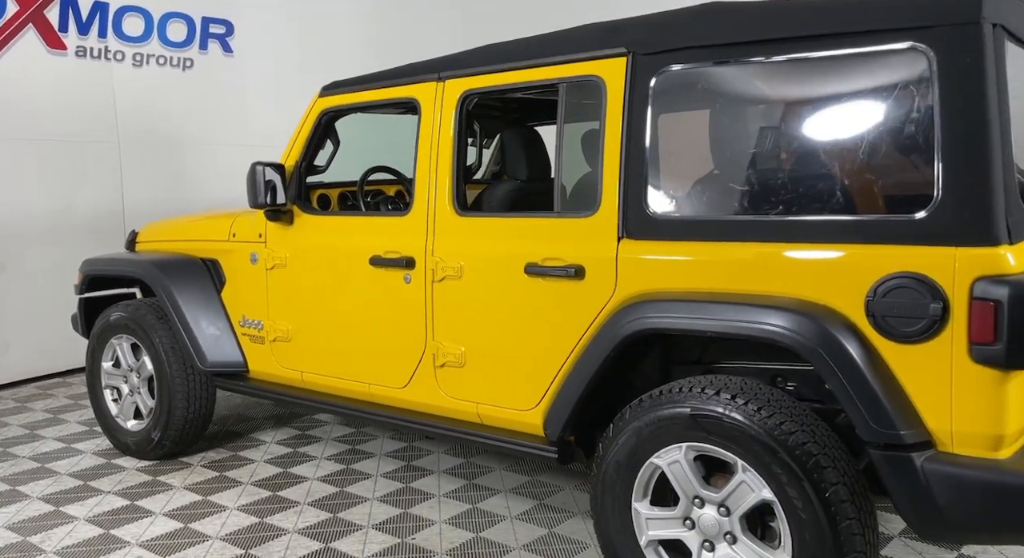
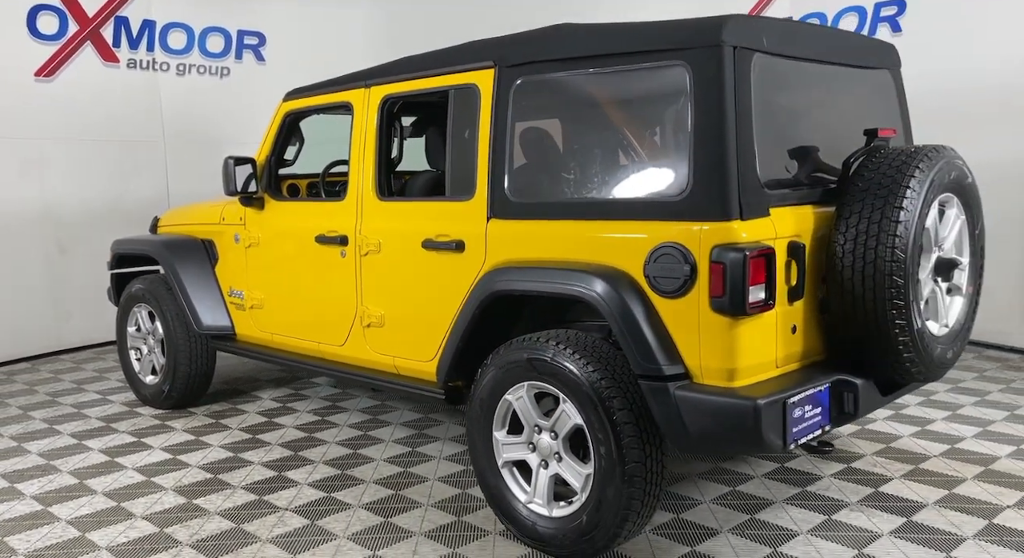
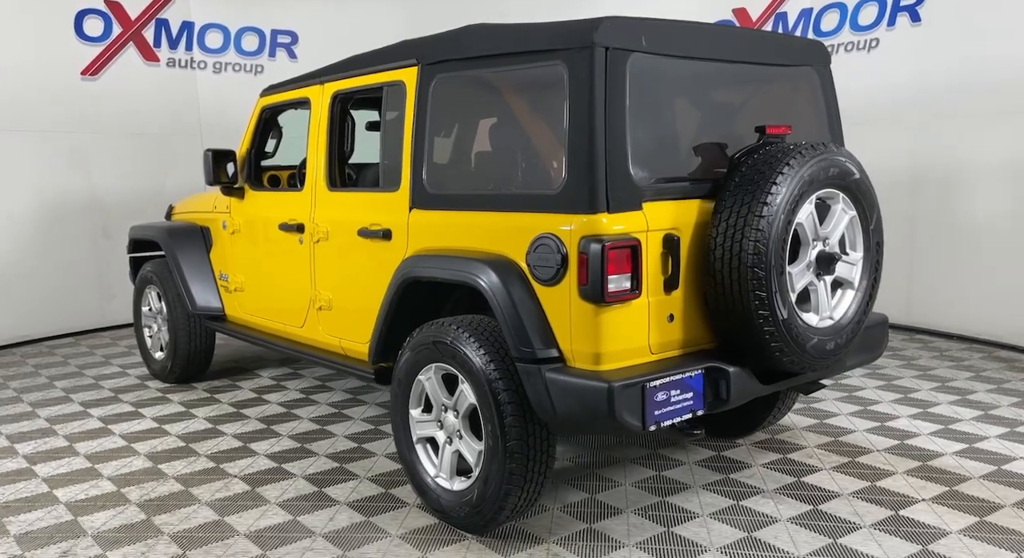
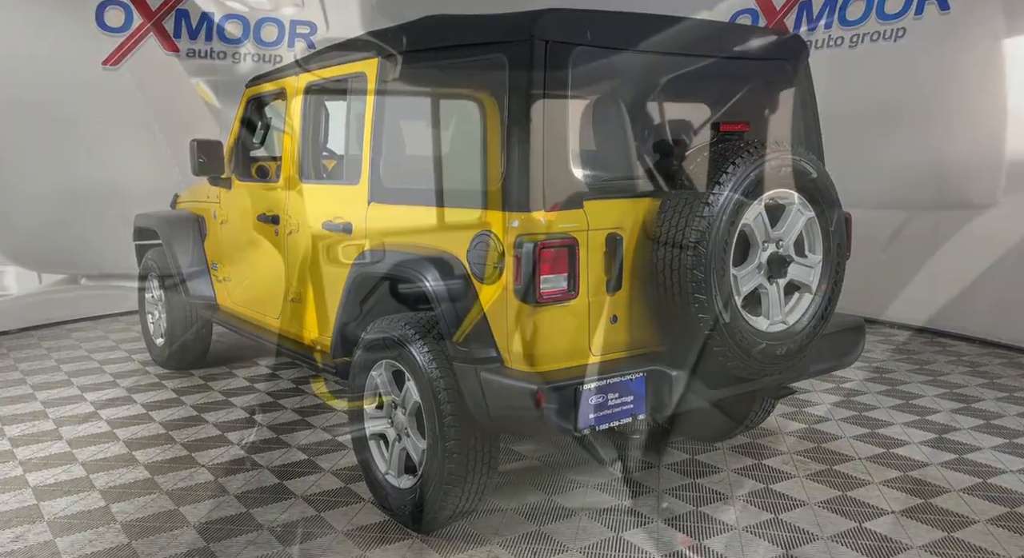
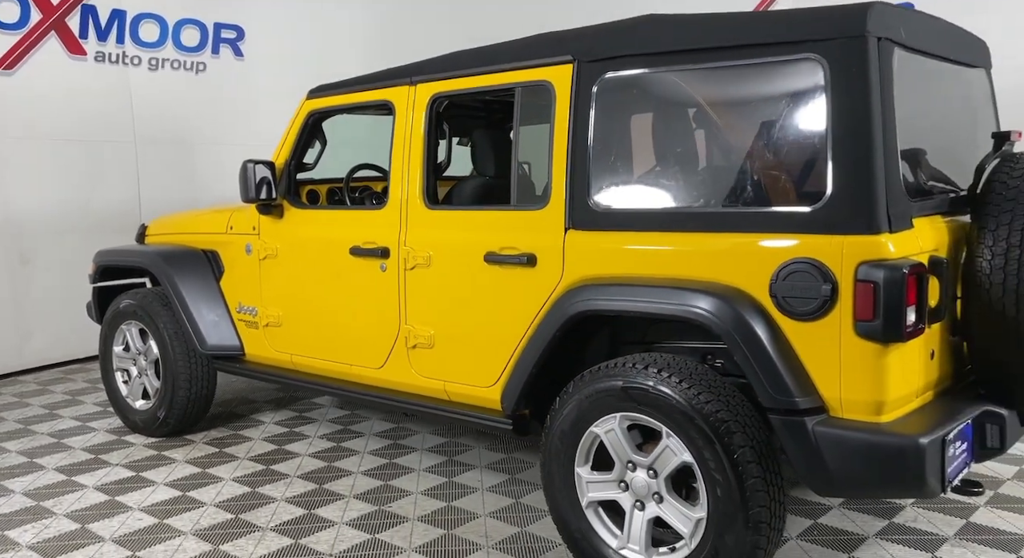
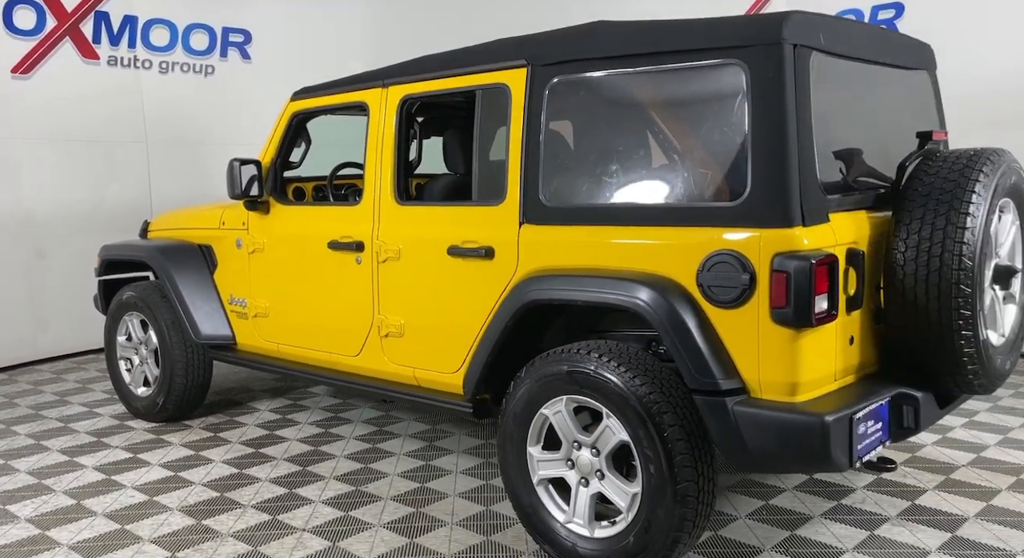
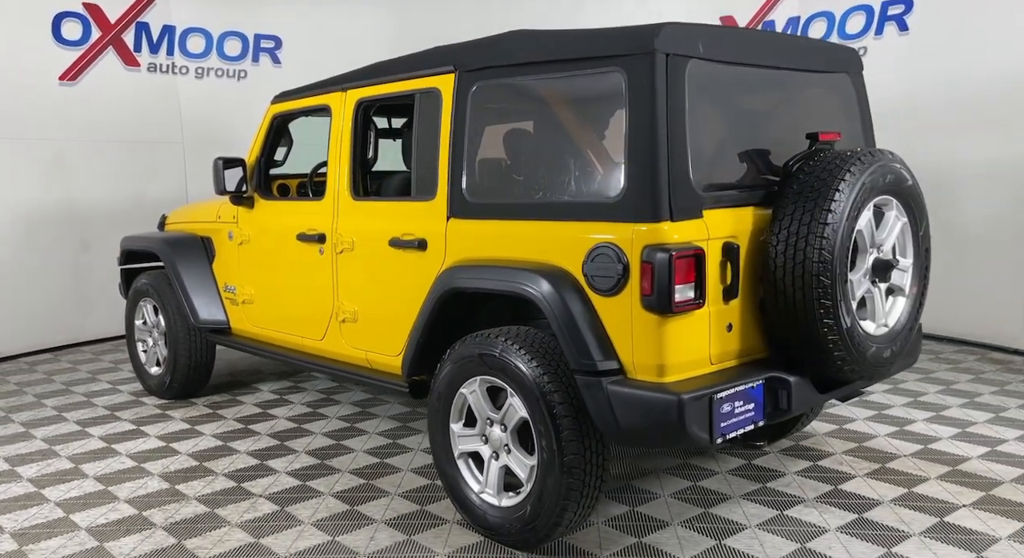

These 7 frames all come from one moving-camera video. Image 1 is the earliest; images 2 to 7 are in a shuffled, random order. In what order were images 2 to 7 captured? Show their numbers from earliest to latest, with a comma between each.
5, 6, 2, 7, 3, 4
